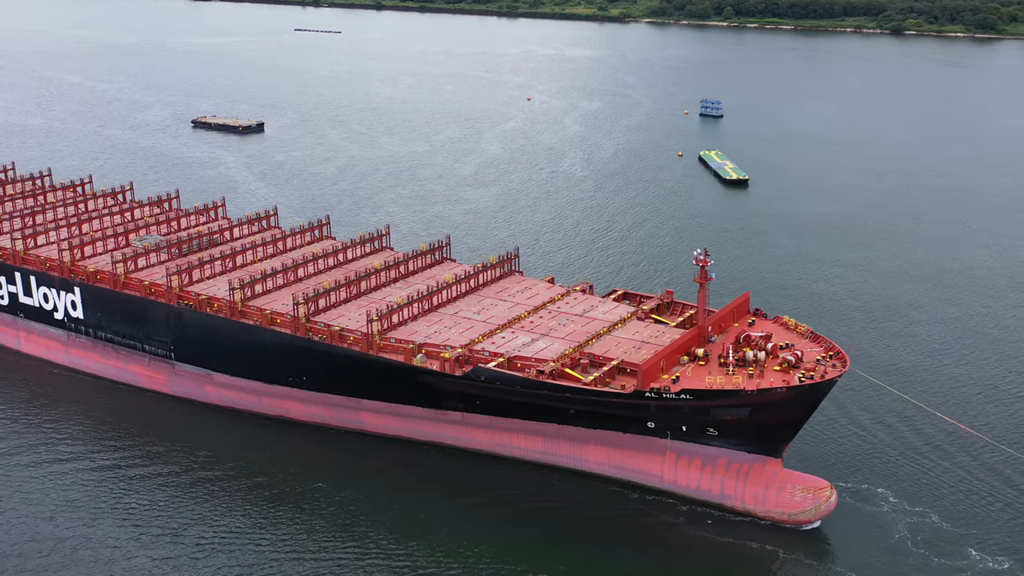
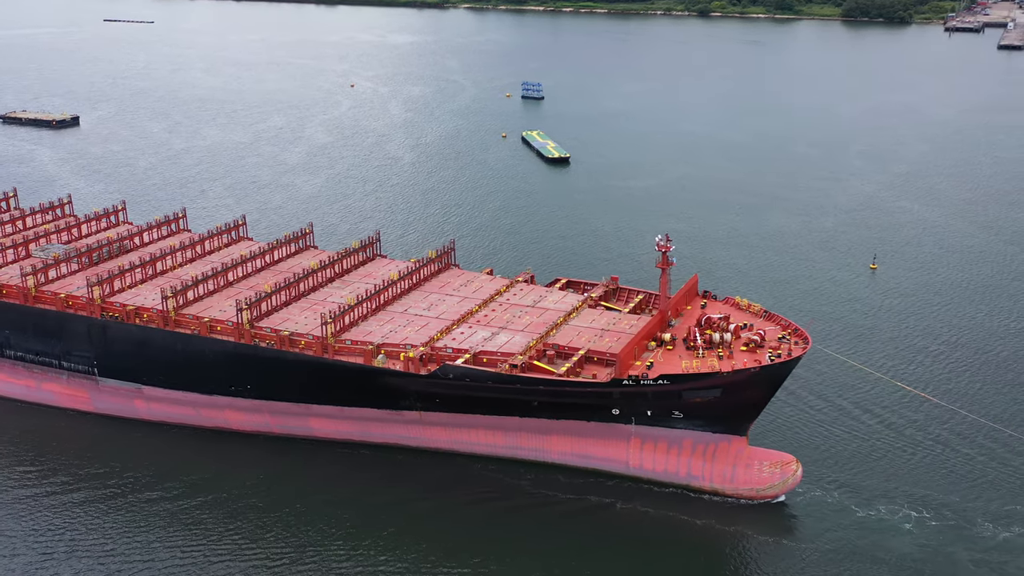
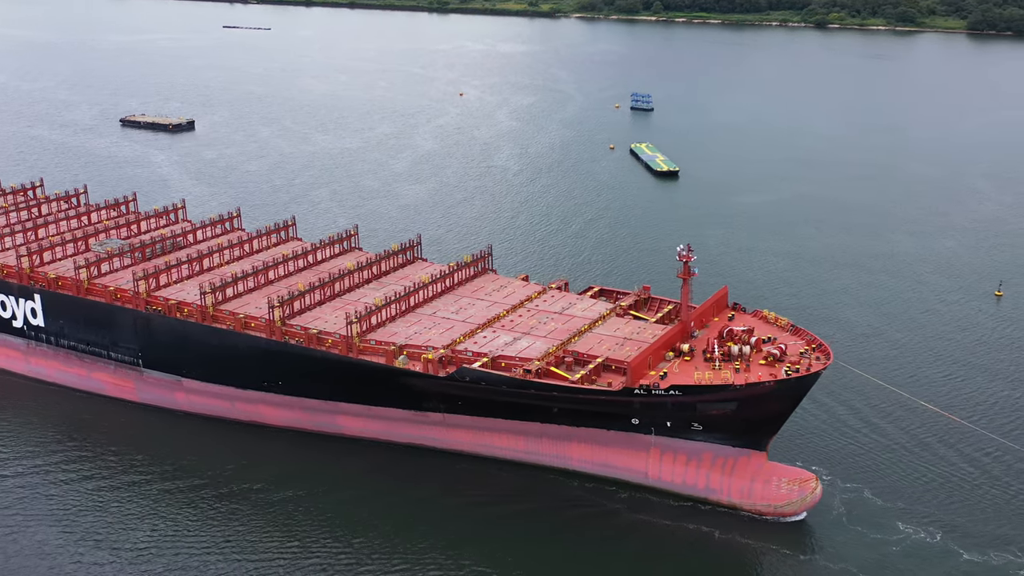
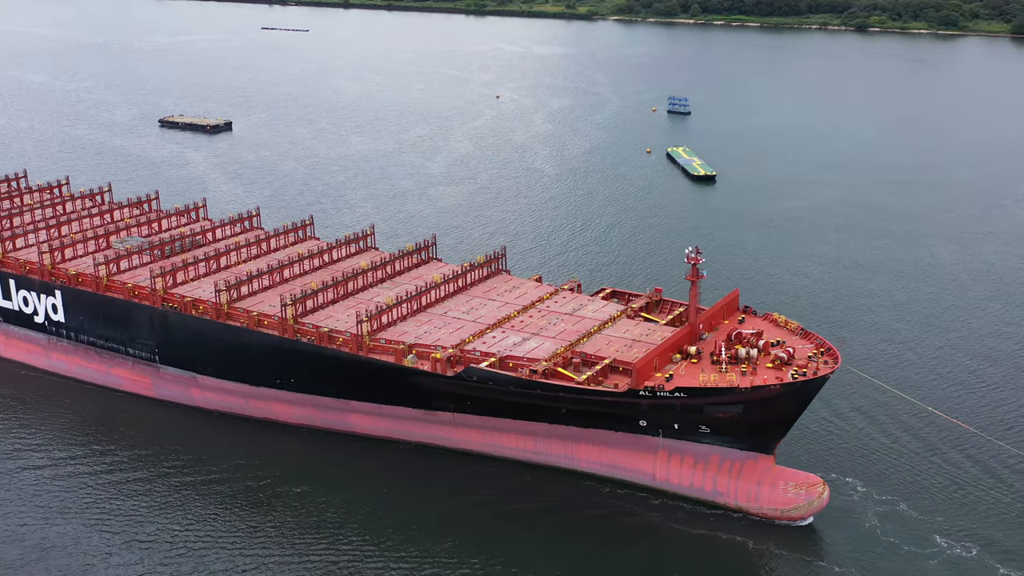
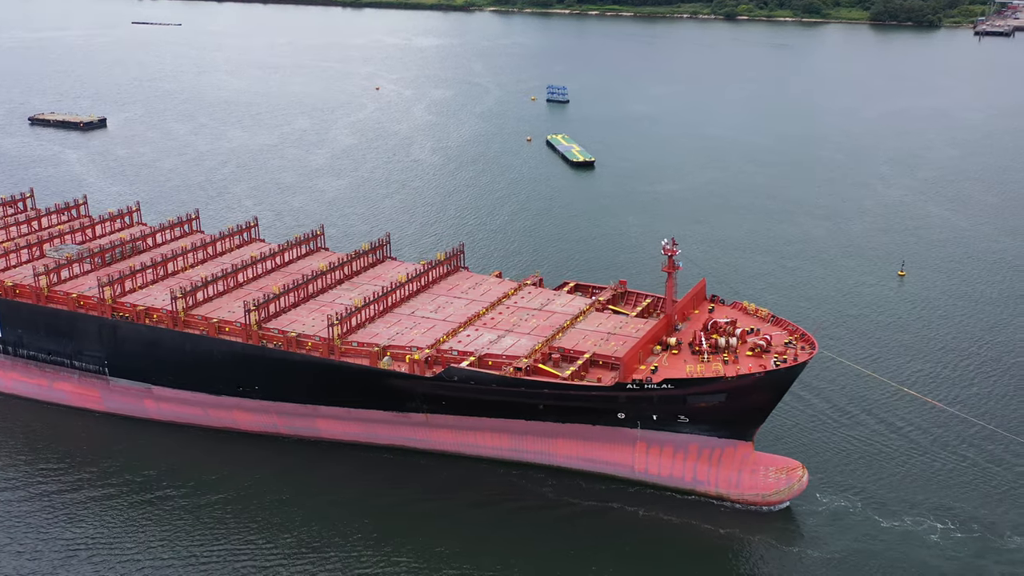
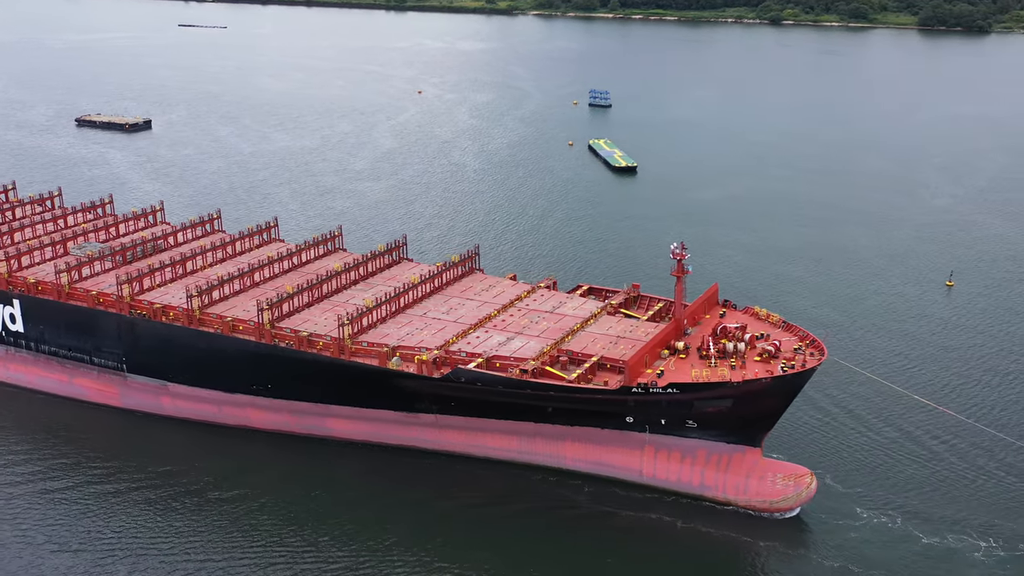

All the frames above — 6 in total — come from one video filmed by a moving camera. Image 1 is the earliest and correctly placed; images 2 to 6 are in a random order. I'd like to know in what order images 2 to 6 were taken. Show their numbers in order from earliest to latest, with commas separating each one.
4, 3, 6, 5, 2
